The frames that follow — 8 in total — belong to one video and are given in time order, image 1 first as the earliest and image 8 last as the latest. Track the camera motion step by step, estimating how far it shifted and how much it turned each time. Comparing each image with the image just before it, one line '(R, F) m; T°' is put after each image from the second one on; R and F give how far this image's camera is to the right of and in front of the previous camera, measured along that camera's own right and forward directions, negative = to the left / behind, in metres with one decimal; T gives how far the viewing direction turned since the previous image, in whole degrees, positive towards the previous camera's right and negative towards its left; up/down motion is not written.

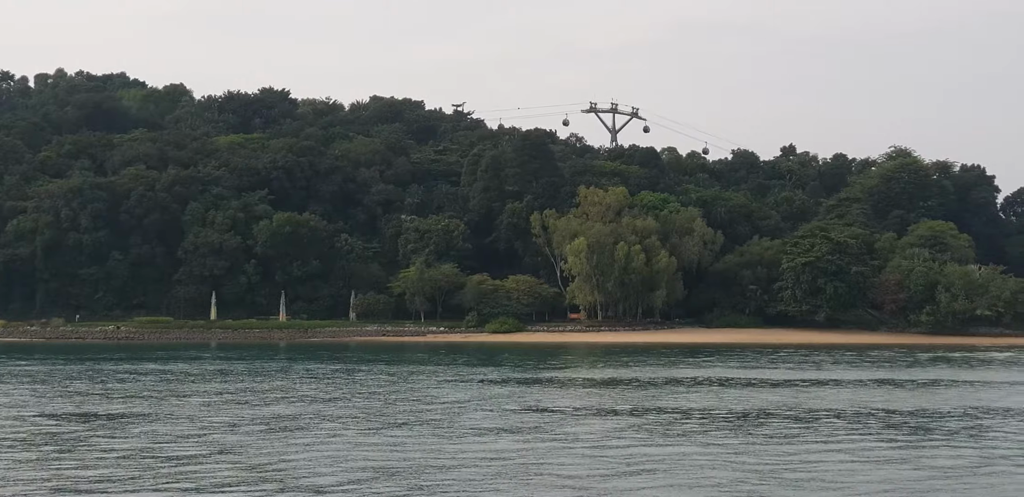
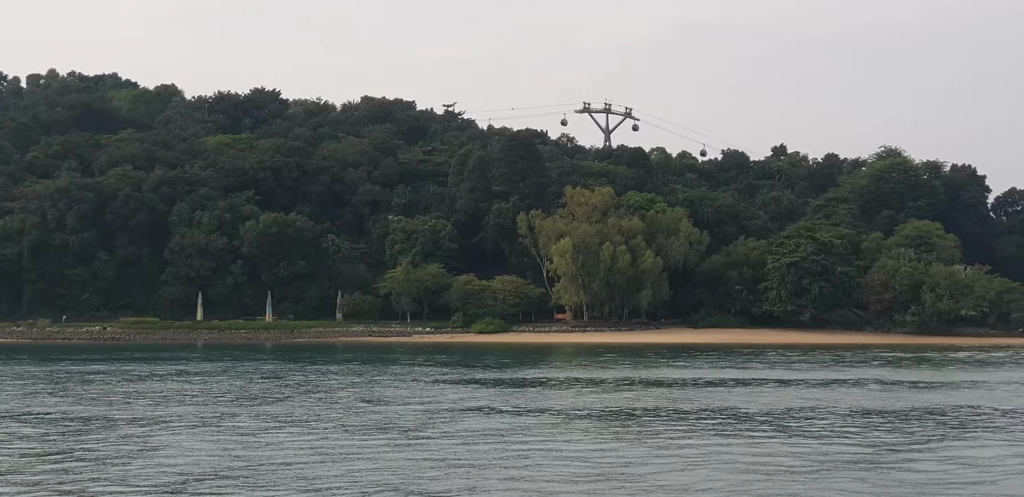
(+1.4, 0.0) m; 0°
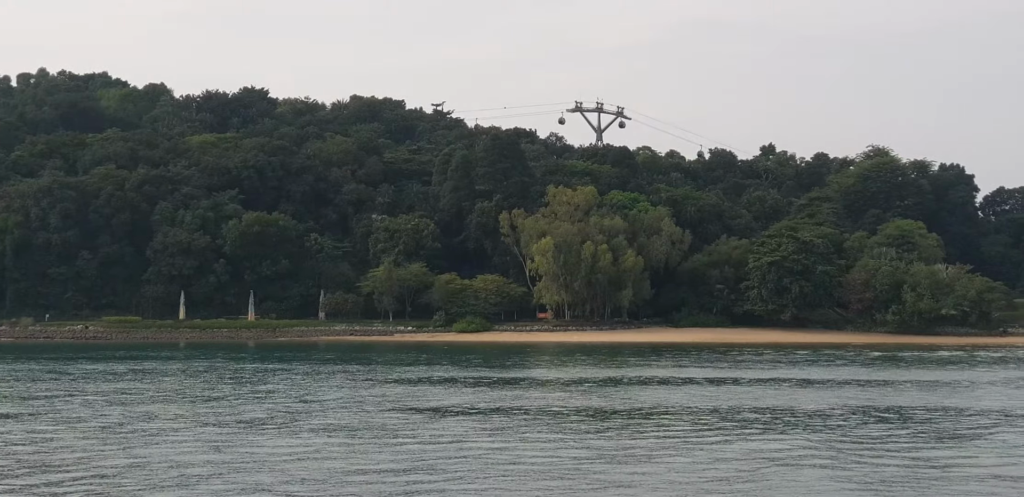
(+1.8, 0.0) m; 0°
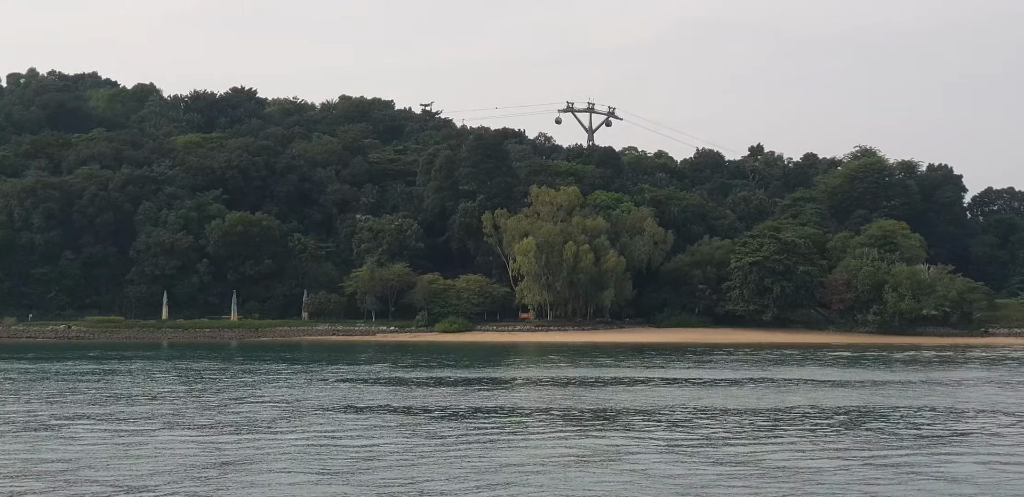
(+1.6, 0.0) m; 0°
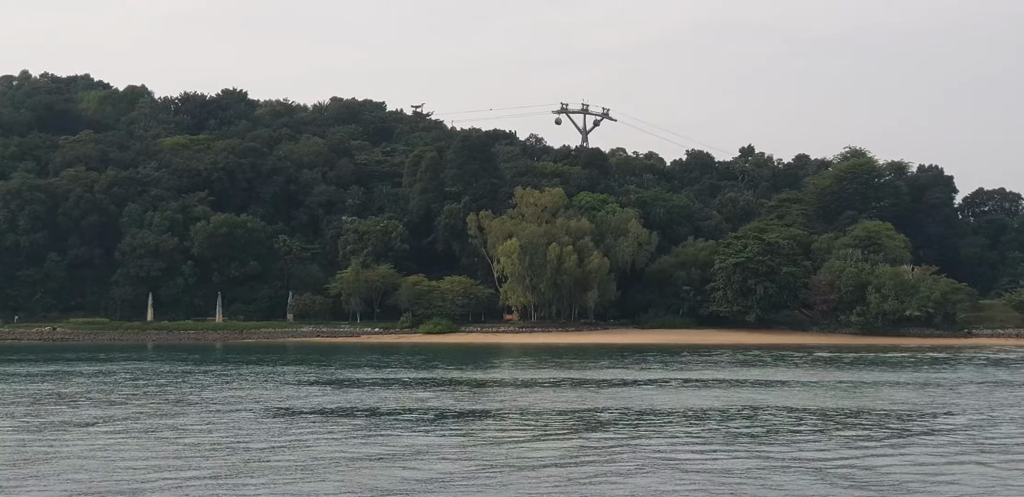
(+1.7, 0.0) m; 0°
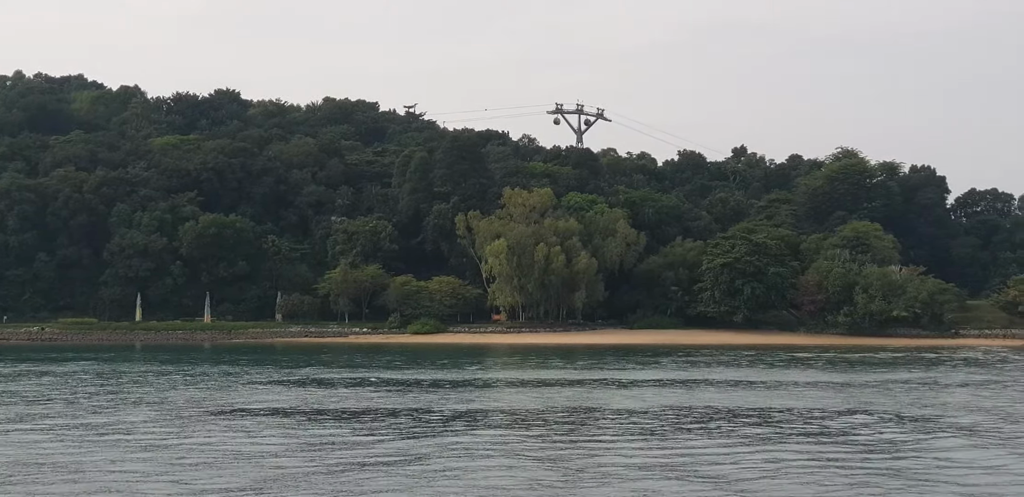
(+1.2, 0.0) m; 0°
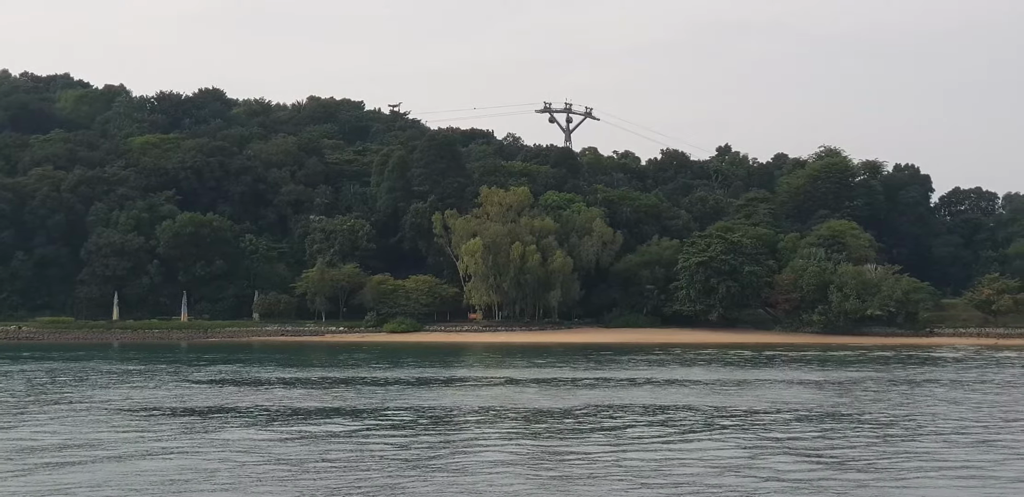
(+2.2, 0.0) m; 0°
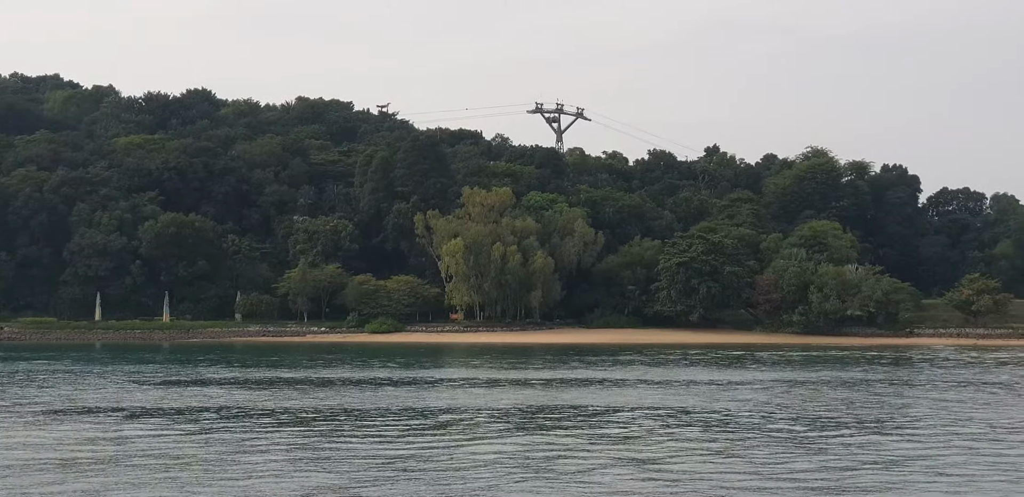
(+1.8, 0.0) m; 0°
